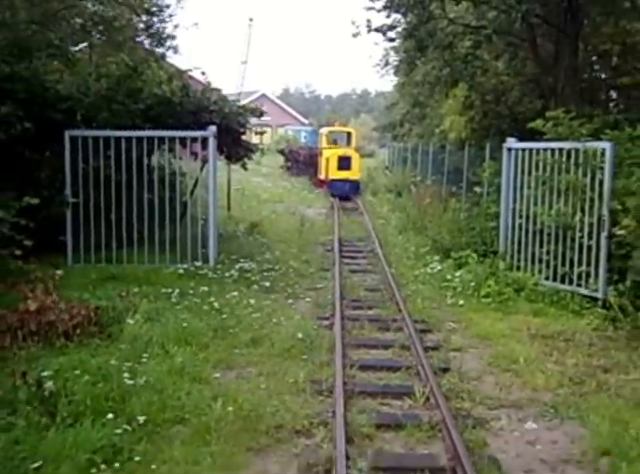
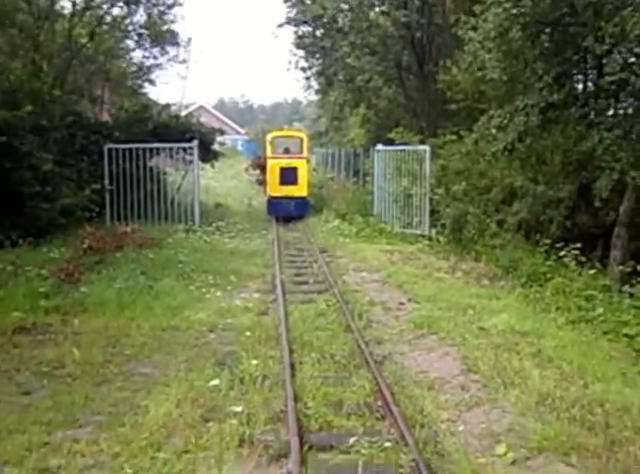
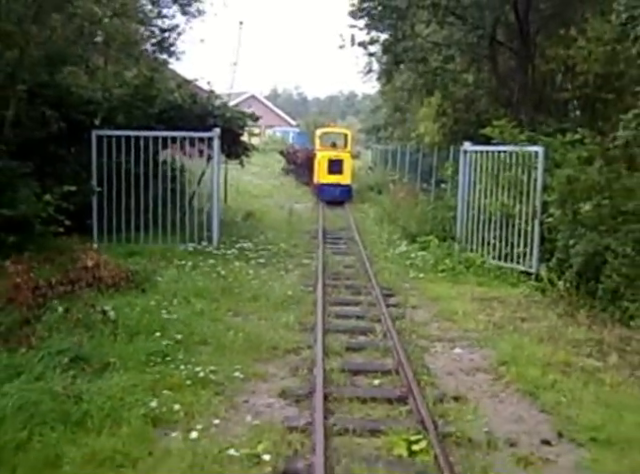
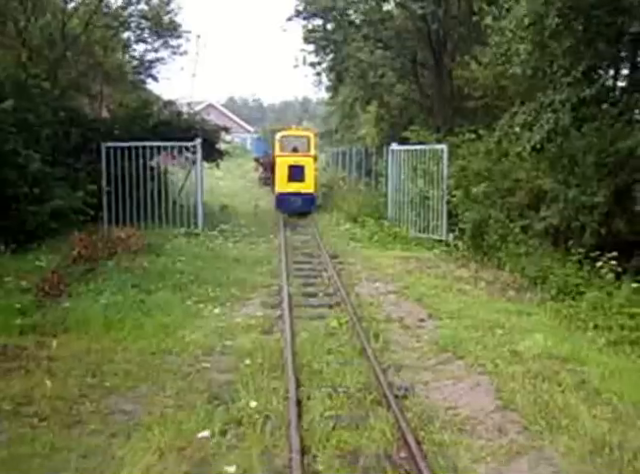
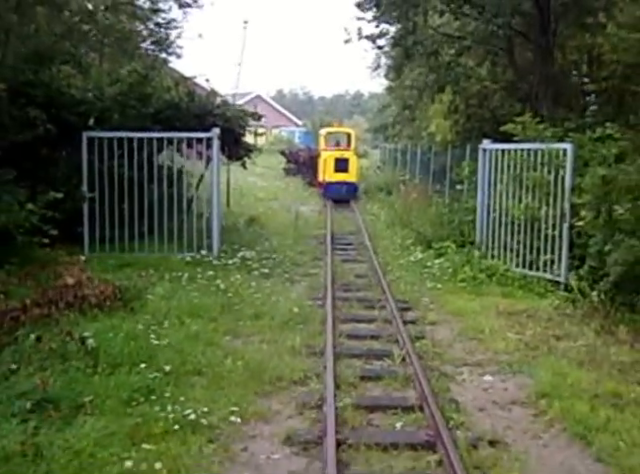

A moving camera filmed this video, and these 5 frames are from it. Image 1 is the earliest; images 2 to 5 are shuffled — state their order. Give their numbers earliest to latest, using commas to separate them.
5, 3, 4, 2
